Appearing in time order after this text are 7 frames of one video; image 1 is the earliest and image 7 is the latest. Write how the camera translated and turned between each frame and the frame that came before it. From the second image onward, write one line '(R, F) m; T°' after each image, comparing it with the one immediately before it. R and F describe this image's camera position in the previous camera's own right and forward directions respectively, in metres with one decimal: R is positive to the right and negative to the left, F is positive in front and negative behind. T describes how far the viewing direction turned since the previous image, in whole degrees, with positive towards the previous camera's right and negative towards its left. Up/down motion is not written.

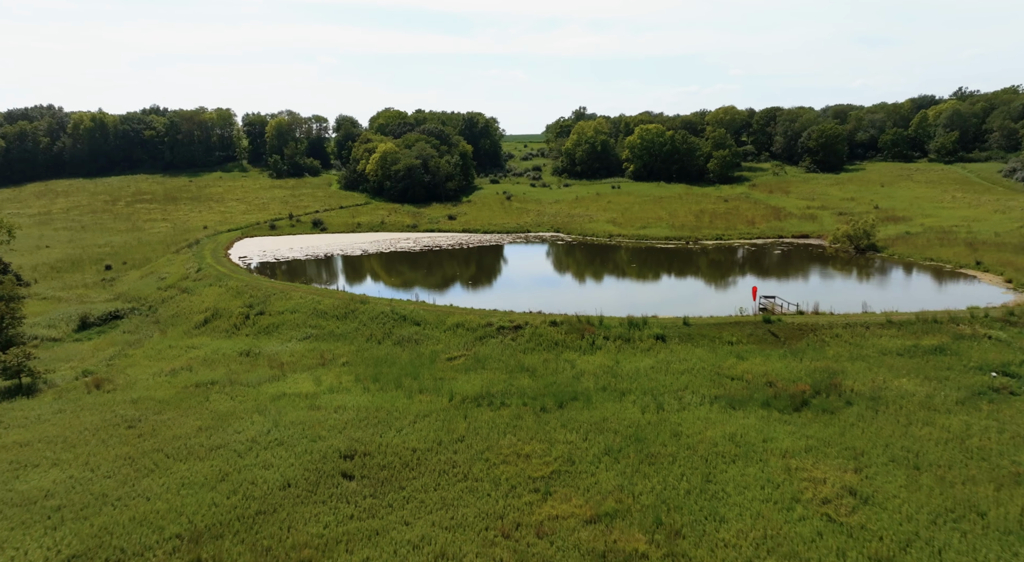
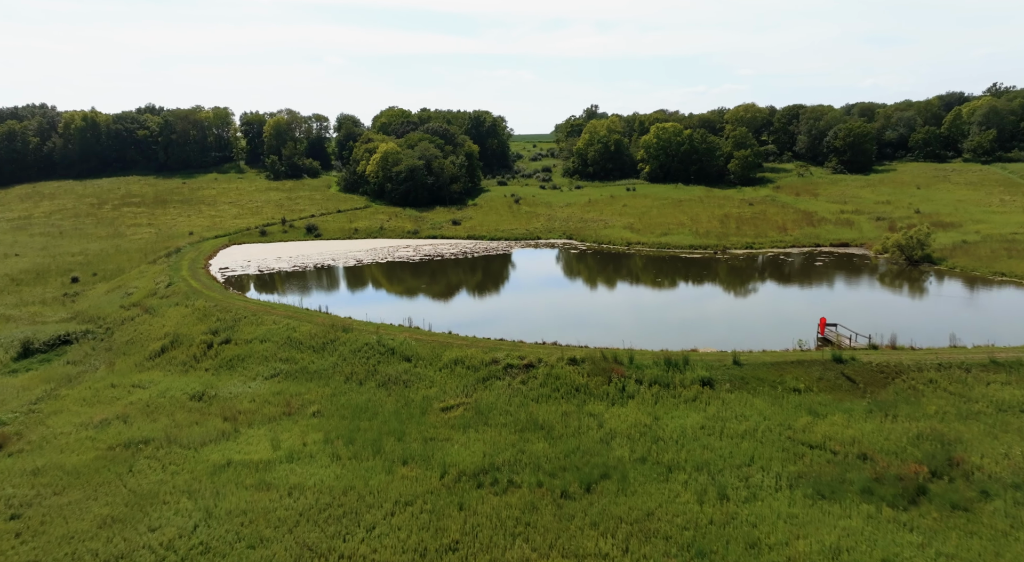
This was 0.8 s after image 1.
(-0.1, +5.2) m; -1°
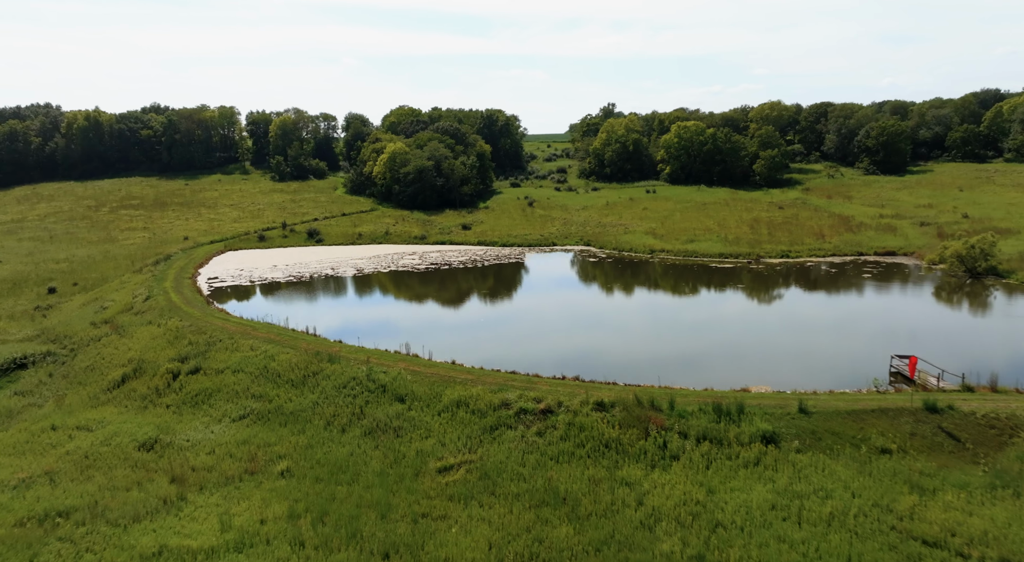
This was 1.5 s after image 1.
(0.0, +4.2) m; -1°
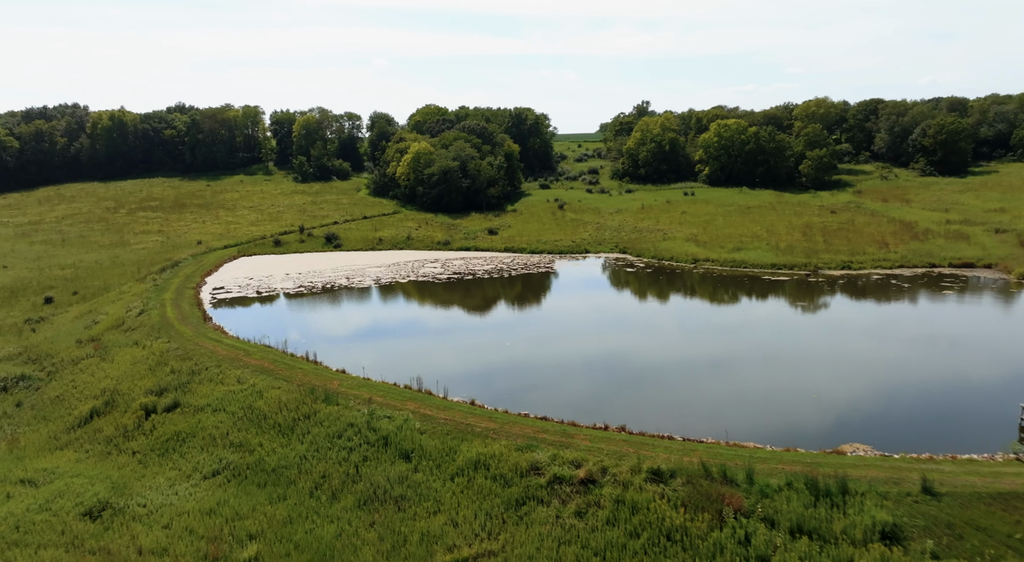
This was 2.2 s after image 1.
(-0.1, +4.1) m; -2°
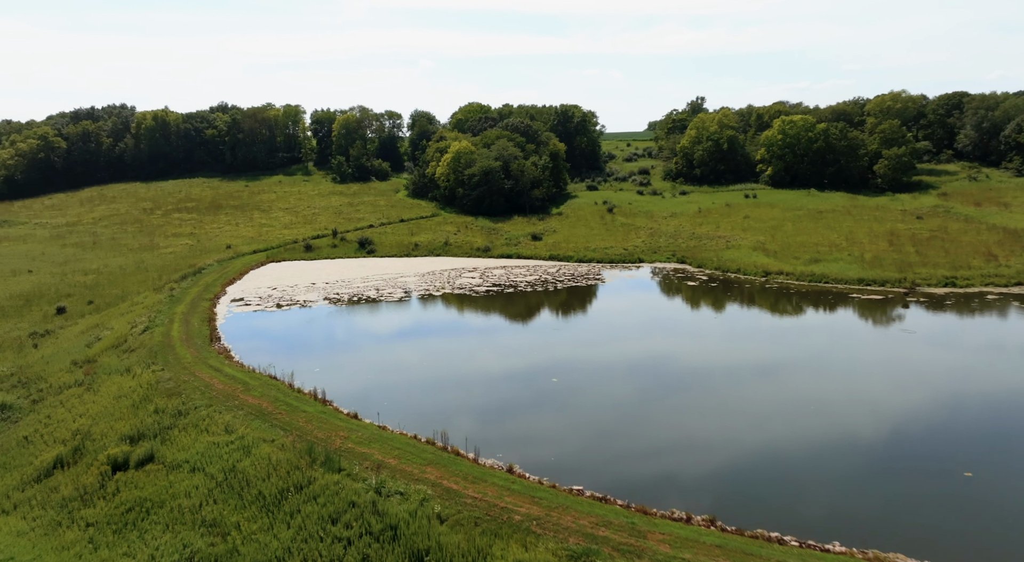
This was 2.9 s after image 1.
(-0.2, +4.5) m; -4°
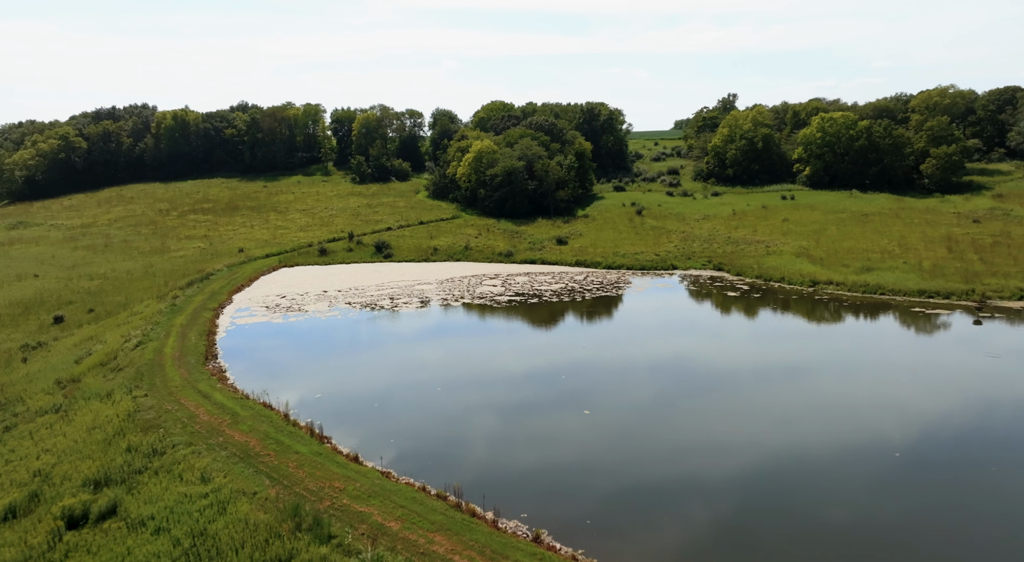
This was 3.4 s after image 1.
(-0.1, +3.0) m; -2°
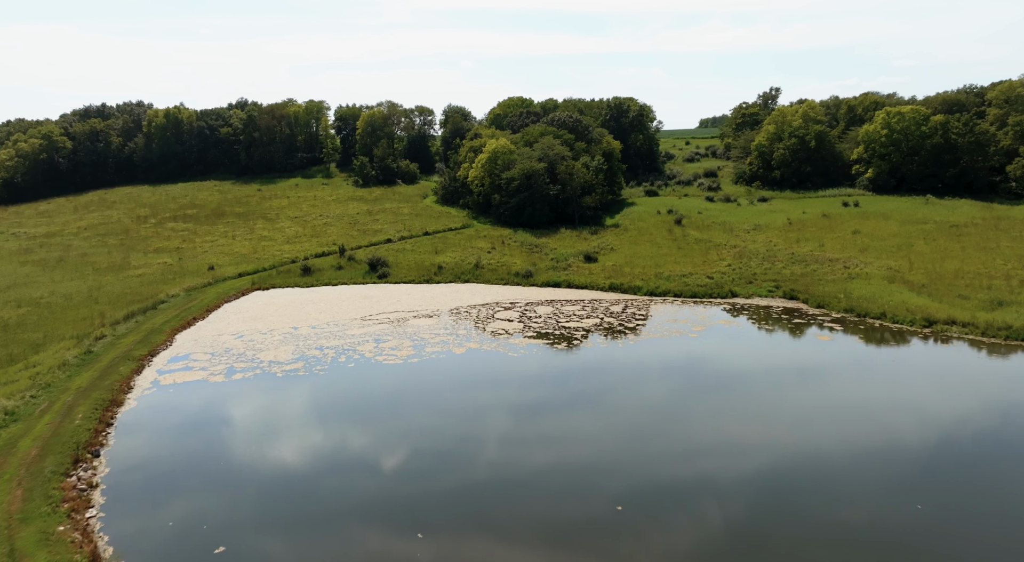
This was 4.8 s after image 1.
(-0.2, +8.9) m; -1°
